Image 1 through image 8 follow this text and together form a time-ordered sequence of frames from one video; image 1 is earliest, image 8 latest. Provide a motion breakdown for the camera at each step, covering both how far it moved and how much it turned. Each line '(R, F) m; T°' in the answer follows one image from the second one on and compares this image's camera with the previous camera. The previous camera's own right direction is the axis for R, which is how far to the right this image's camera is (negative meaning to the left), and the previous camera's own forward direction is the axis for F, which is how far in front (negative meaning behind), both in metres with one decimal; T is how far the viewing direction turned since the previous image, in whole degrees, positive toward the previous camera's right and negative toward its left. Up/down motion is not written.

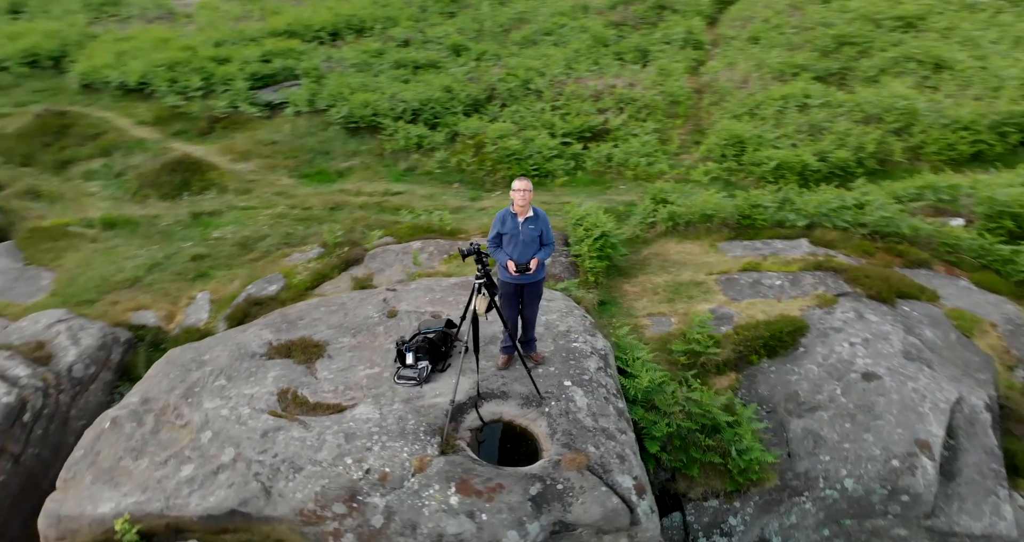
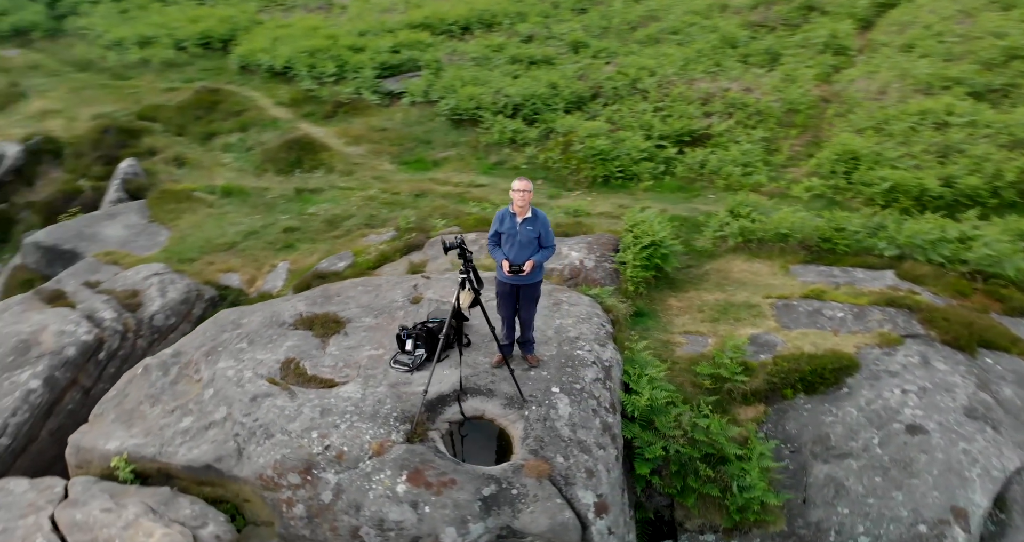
(+0.6, +0.2) m; -8°
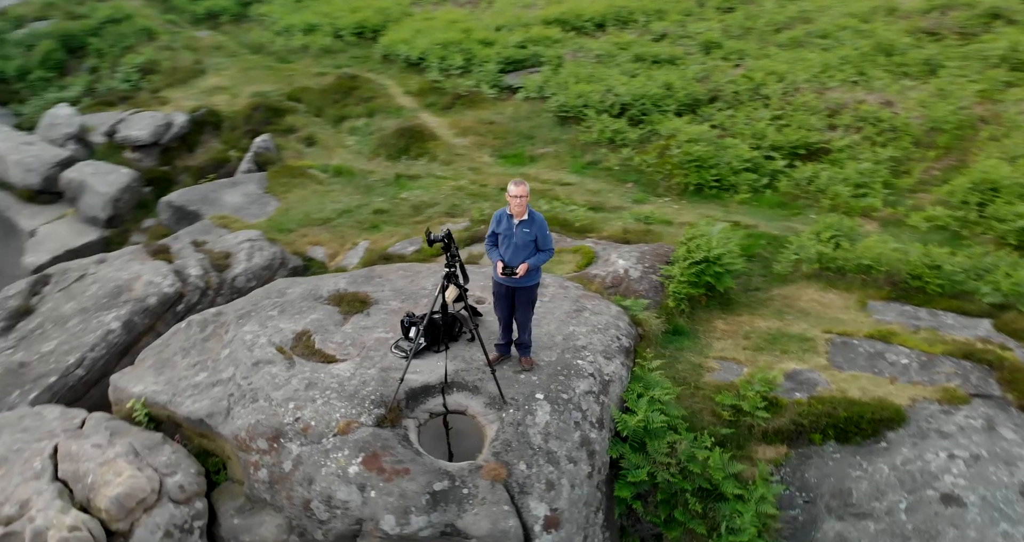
(+0.7, +0.1) m; -8°
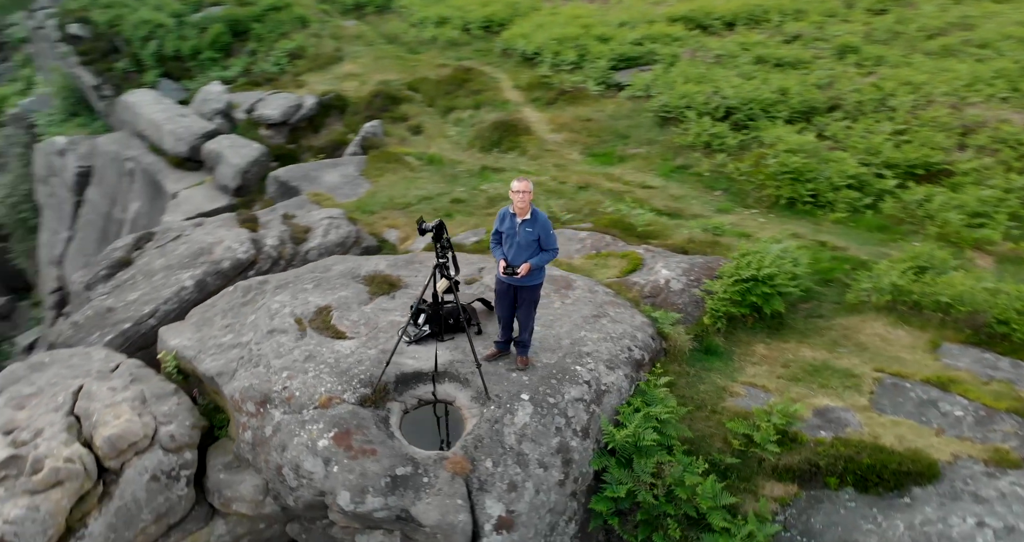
(+0.6, +0.1) m; -8°
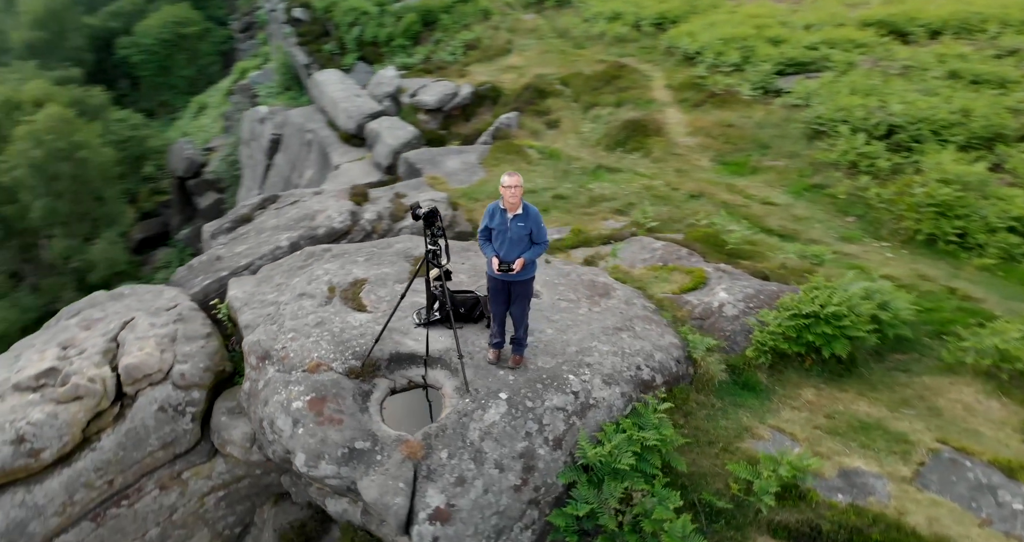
(+0.8, +0.1) m; -10°
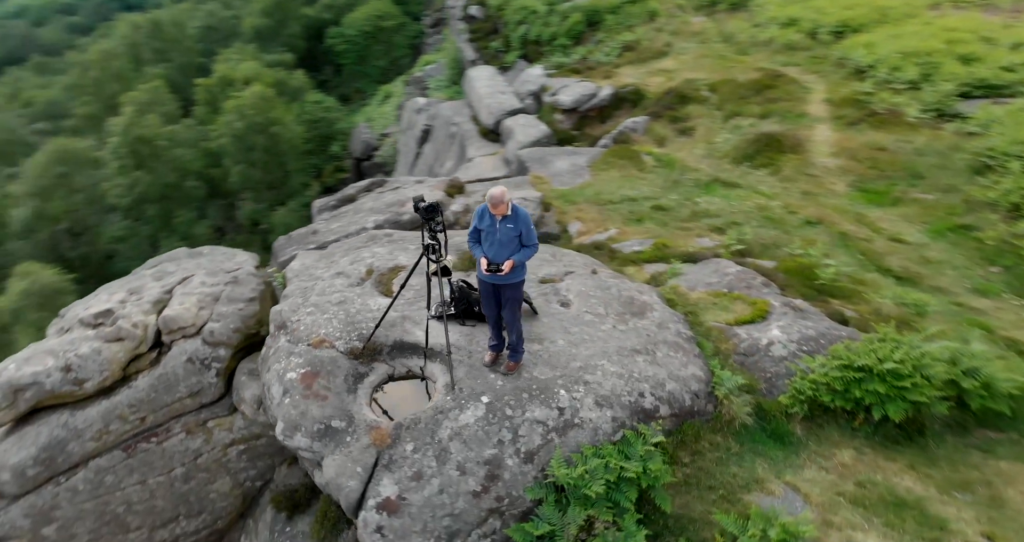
(+0.7, 0.0) m; -10°
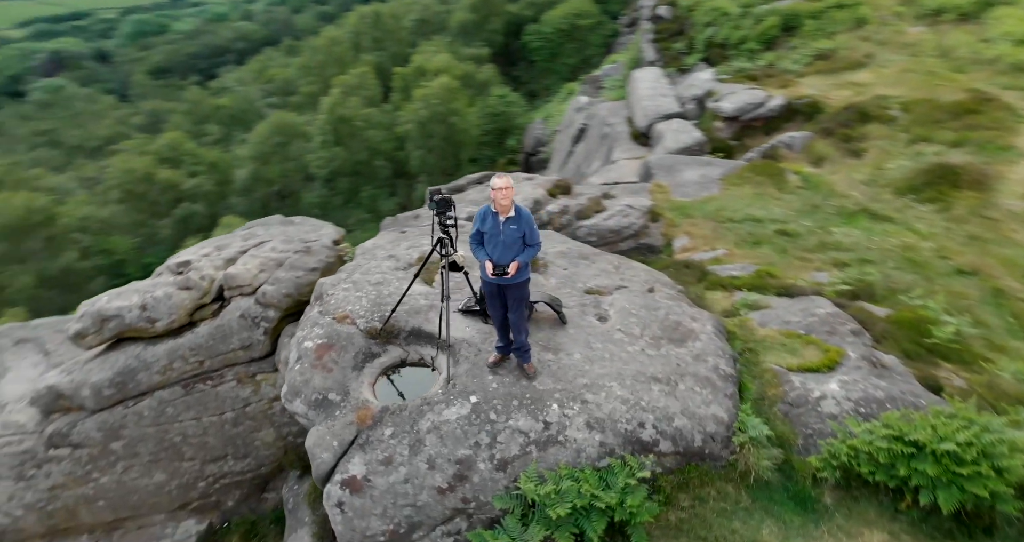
(+0.8, +0.1) m; -11°
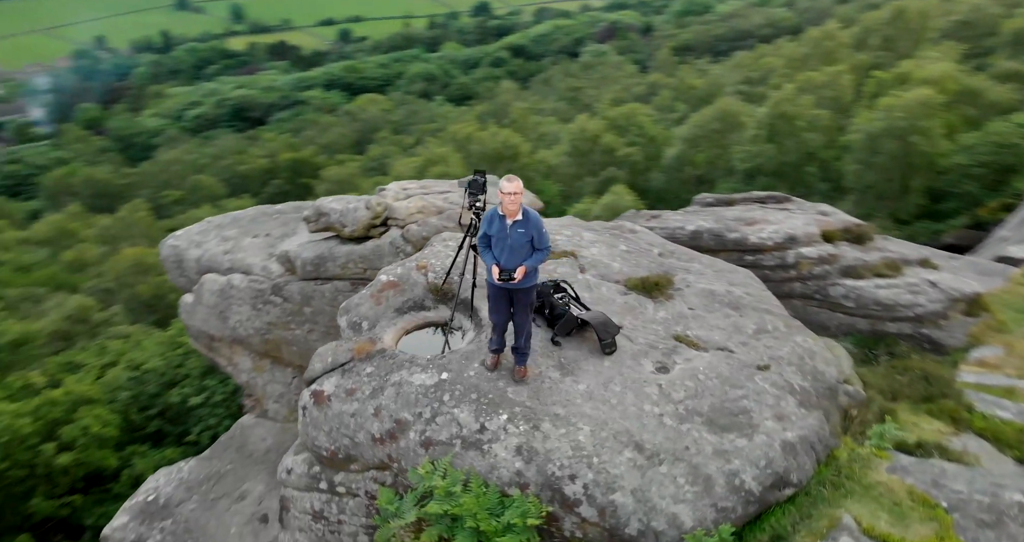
(+1.9, +0.4) m; -25°
